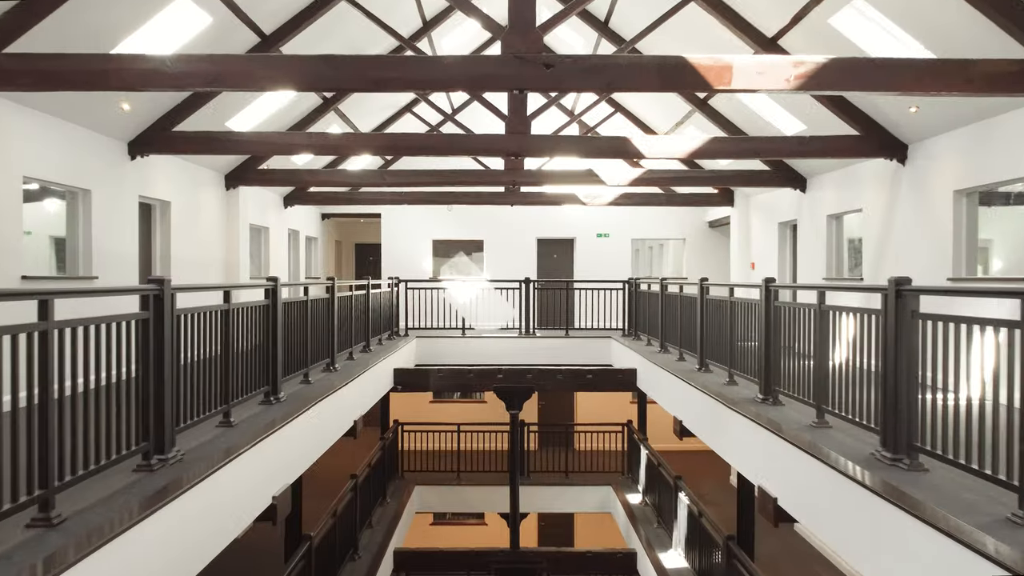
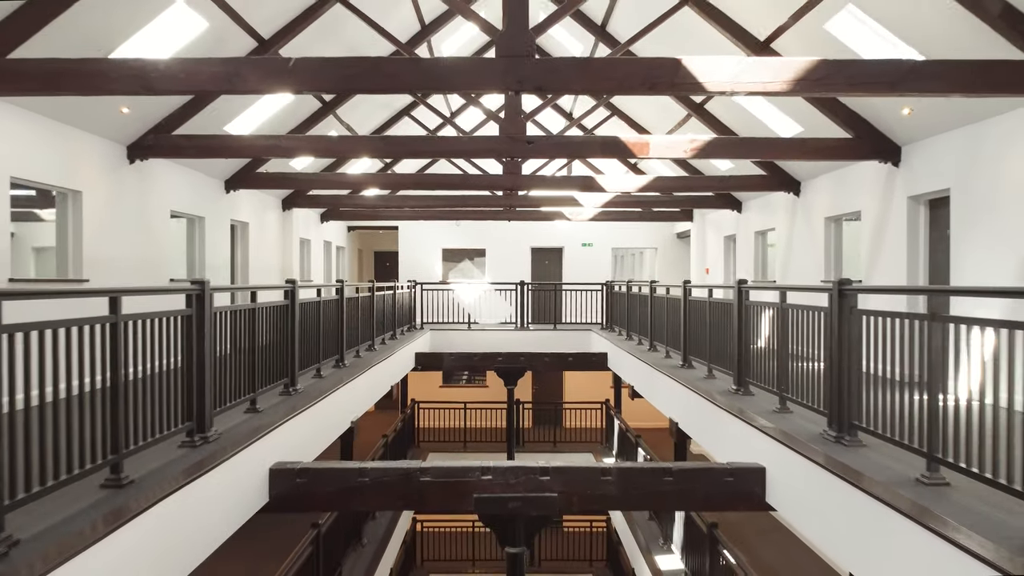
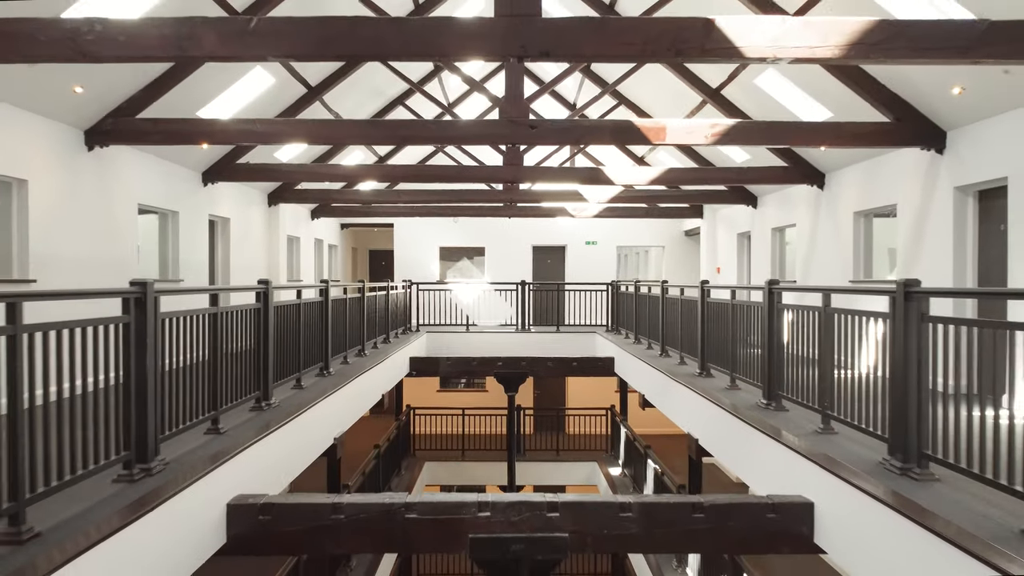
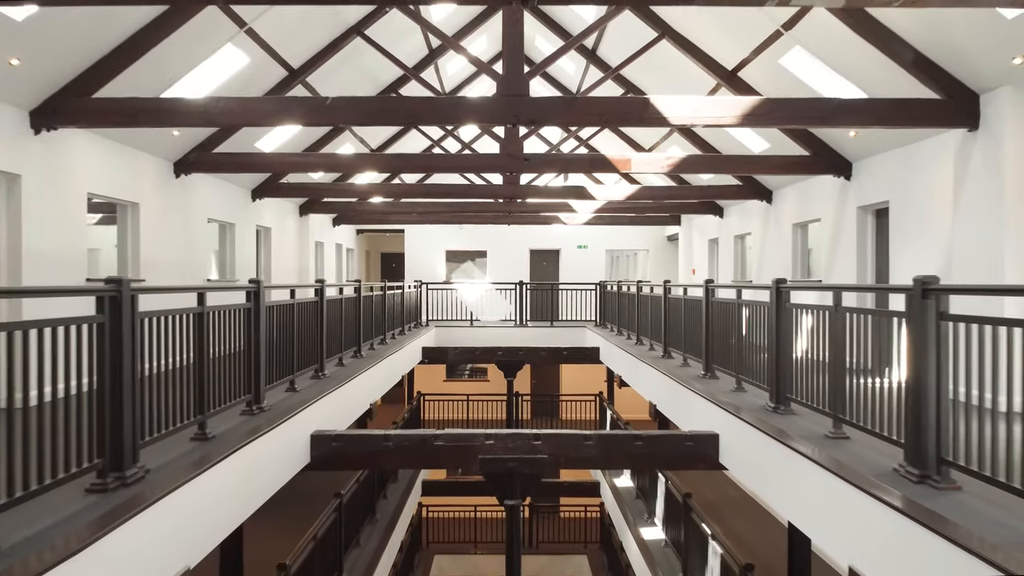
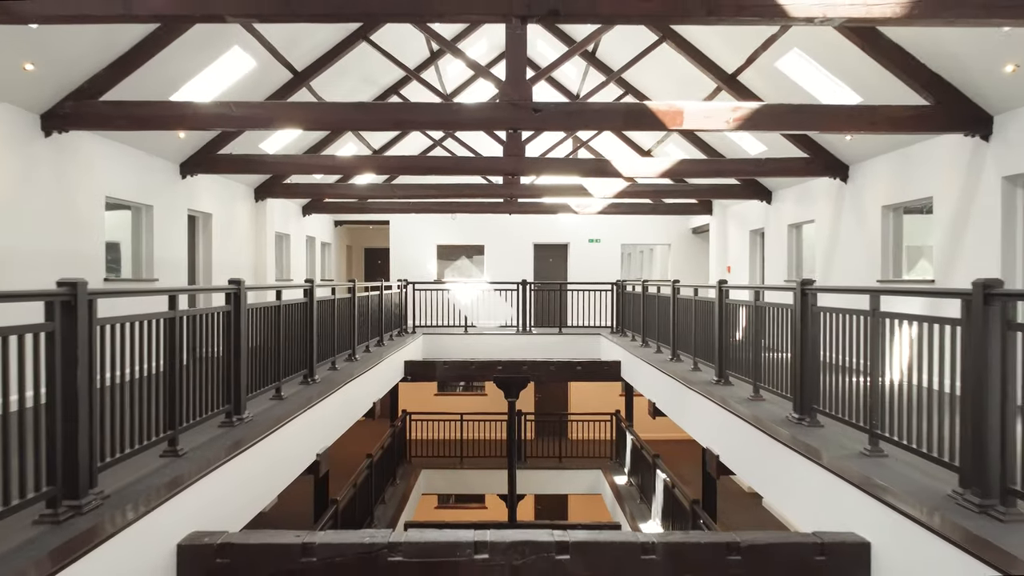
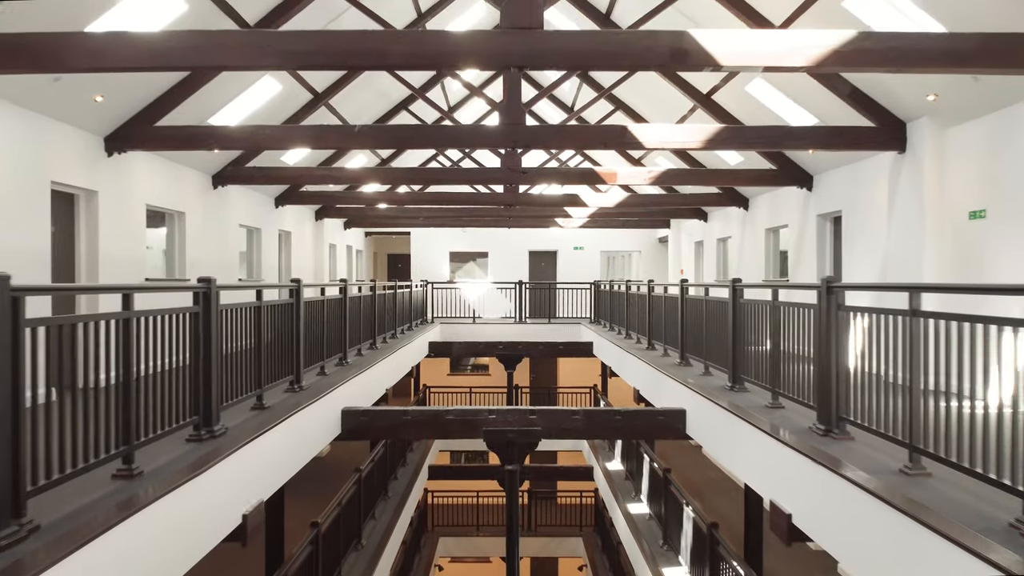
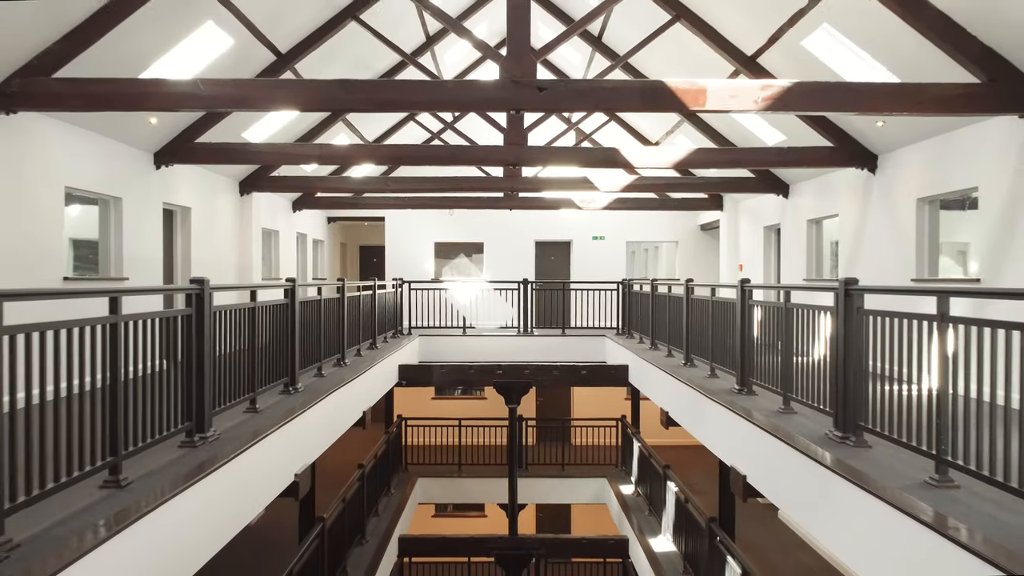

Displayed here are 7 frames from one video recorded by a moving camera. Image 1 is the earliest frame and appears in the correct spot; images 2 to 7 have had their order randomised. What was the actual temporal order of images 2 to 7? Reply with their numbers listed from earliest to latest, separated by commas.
7, 5, 3, 2, 4, 6
